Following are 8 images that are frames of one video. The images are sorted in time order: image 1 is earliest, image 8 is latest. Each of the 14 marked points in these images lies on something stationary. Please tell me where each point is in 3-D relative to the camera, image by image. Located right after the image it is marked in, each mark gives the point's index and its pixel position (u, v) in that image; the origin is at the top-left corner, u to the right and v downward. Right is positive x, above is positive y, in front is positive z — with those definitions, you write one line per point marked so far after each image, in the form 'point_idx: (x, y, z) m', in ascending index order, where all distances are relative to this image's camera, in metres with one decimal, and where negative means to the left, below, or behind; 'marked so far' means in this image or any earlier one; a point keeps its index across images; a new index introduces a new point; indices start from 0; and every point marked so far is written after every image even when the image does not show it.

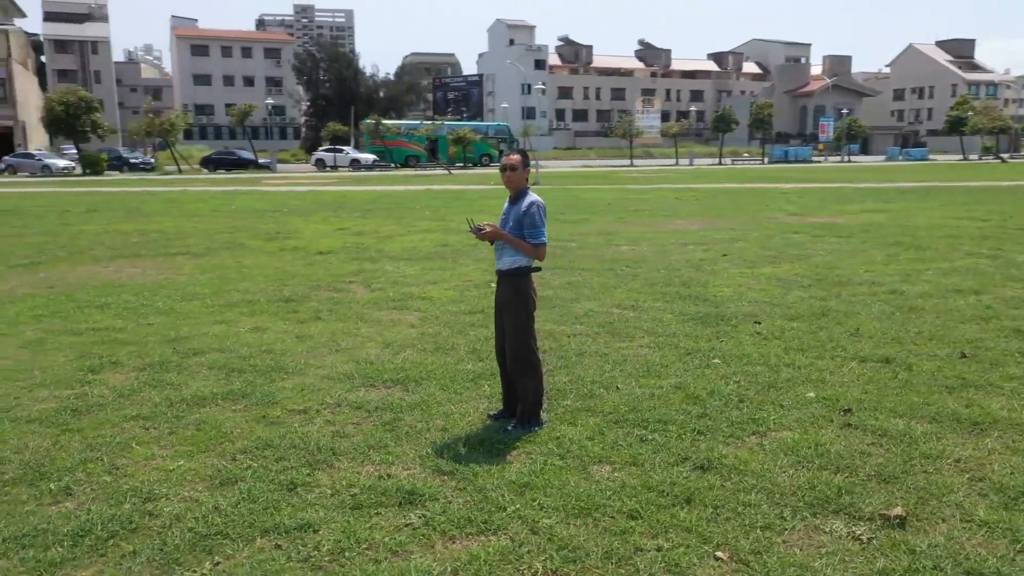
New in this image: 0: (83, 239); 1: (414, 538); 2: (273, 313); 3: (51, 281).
0: (-7.5, +0.9, +14.2) m
1: (-0.4, -1.0, +3.3) m
2: (-2.4, -0.2, +7.9) m
3: (-5.5, +0.1, +9.7) m
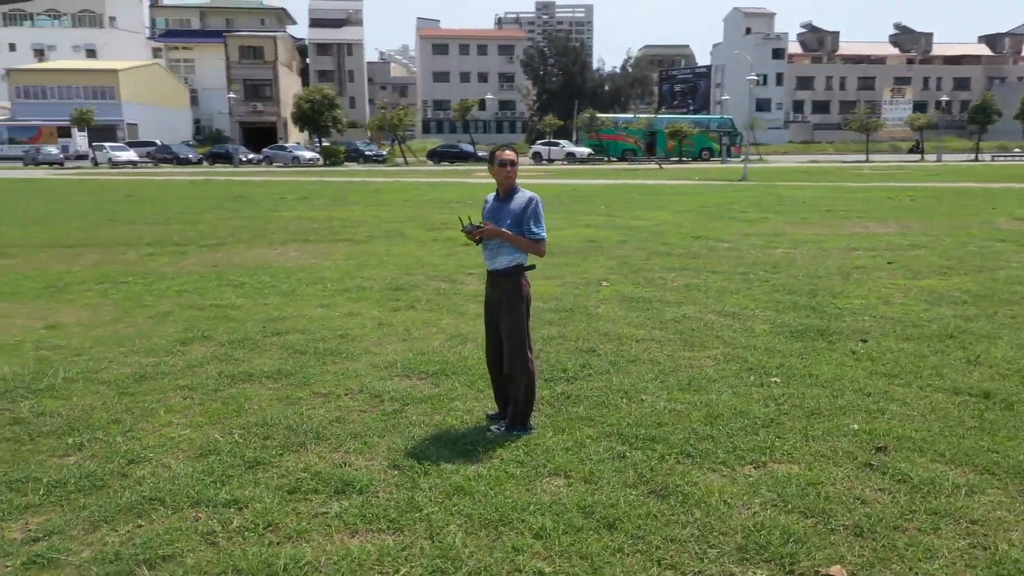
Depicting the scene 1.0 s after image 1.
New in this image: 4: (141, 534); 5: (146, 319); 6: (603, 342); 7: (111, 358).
0: (-4.5, +1.3, +15.8) m
1: (-0.8, -1.0, +3.4) m
2: (-1.4, -0.1, +8.3) m
3: (-3.9, +0.4, +10.9) m
4: (-1.5, -1.0, +3.4) m
5: (-3.4, -0.3, +7.6) m
6: (+0.7, -0.4, +6.5) m
7: (-3.0, -0.5, +6.1) m
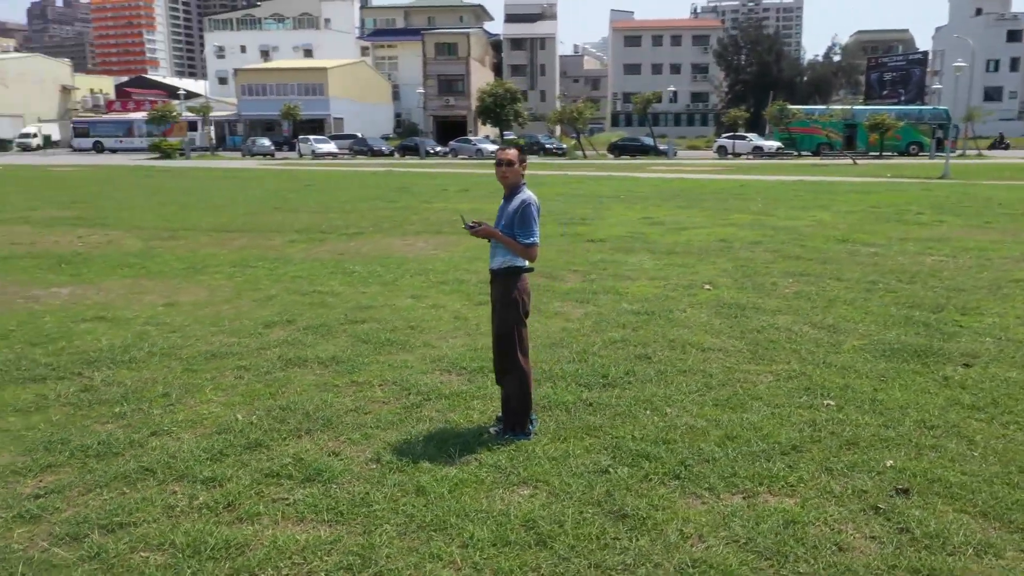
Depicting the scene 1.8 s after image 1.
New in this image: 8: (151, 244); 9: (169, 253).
0: (-1.8, +1.5, +16.4) m
1: (-1.1, -1.0, +3.6) m
2: (-0.5, 0.0, +8.5) m
3: (-2.3, +0.5, +11.6) m
4: (-1.8, -1.0, +3.7) m
5: (-2.6, -0.1, +8.2) m
6: (+1.2, -0.5, +6.2) m
7: (-2.6, -0.4, +6.7) m
8: (-5.4, +0.7, +12.3) m
9: (-4.8, +0.5, +11.3) m
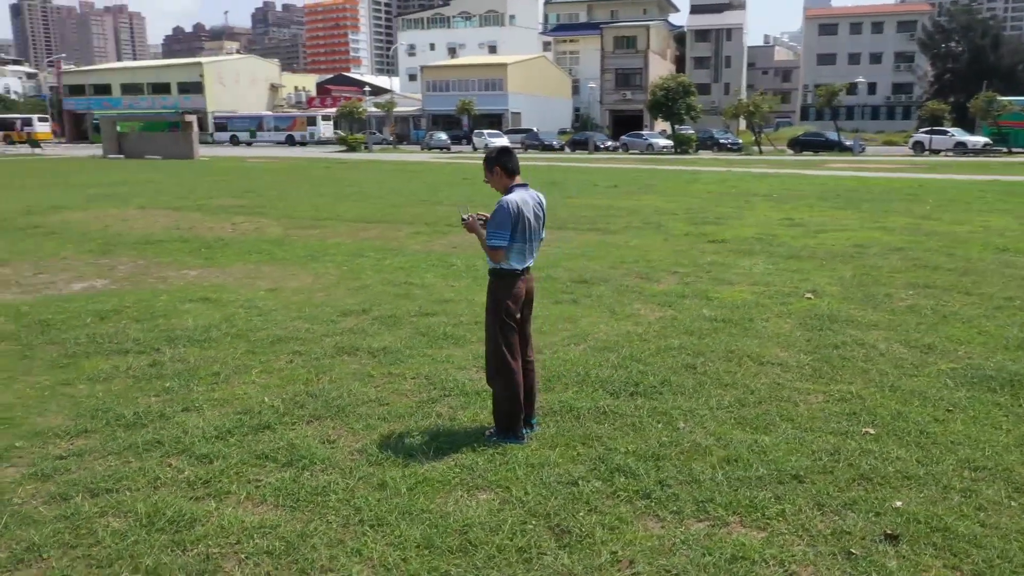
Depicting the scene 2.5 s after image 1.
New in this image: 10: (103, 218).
0: (+0.9, +1.6, +16.4) m
1: (-1.3, -0.9, +3.8) m
2: (+0.4, 0.0, +8.4) m
3: (-0.7, +0.7, +11.8) m
4: (-1.9, -0.9, +4.0) m
5: (-1.8, 0.0, +8.6) m
6: (+1.5, -0.5, +5.9) m
7: (-2.1, -0.3, +7.1) m
8: (-3.6, +0.9, +13.2) m
9: (-3.1, +0.7, +12.1) m
10: (-7.6, +1.3, +15.2) m
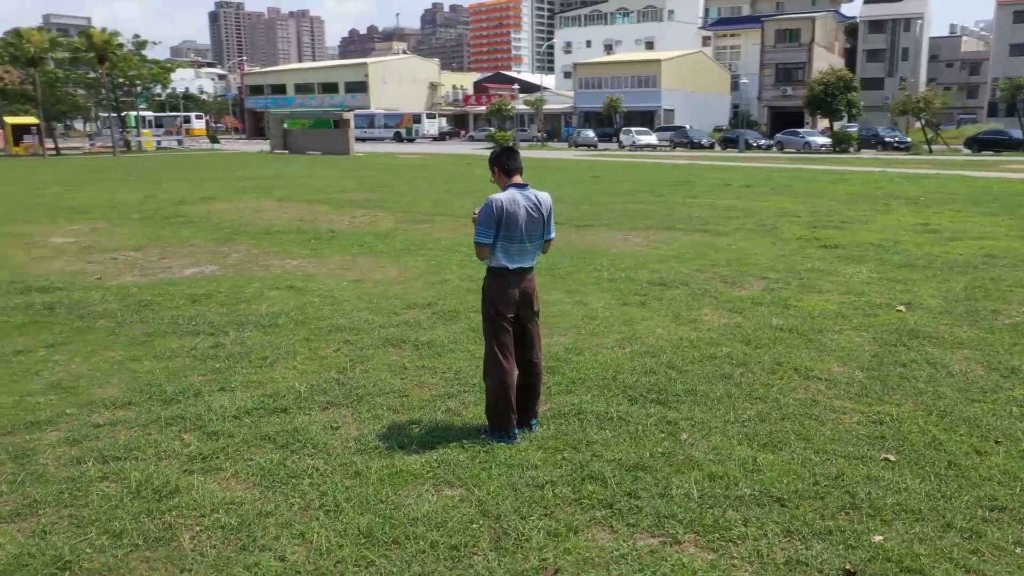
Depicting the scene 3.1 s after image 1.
0: (+3.2, +1.5, +16.0) m
1: (-1.4, -0.9, +4.0) m
2: (+1.1, 0.0, +8.3) m
3: (+0.7, +0.7, +11.8) m
4: (-2.0, -0.8, +4.4) m
5: (-1.0, +0.1, +8.8) m
6: (+1.7, -0.6, +5.5) m
7: (-1.5, -0.2, +7.5) m
8: (-1.8, +1.0, +13.7) m
9: (-1.6, +0.8, +12.6) m
10: (-5.4, +1.6, +16.4) m
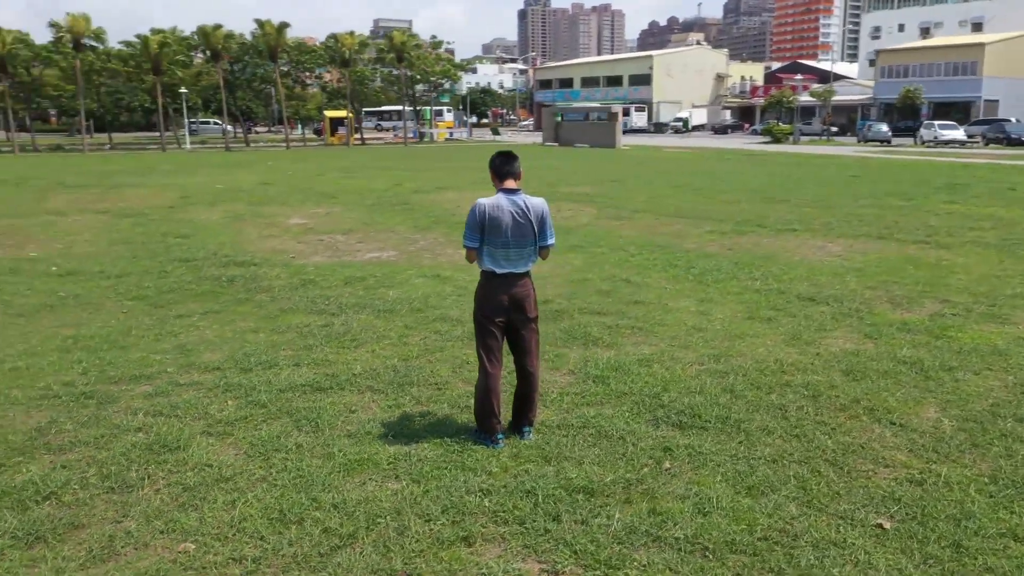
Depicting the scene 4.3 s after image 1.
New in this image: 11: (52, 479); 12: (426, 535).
0: (+7.0, +1.3, +14.3) m
1: (-1.5, -0.8, +4.5) m
2: (+2.3, -0.2, +7.7) m
3: (+3.2, +0.6, +11.1) m
4: (-2.0, -0.7, +5.1) m
5: (+0.6, +0.1, +8.9) m
6: (+1.9, -0.7, +4.9) m
7: (-0.5, -0.1, +7.8) m
8: (+1.4, +1.1, +13.7) m
9: (+1.2, +0.9, +12.6) m
10: (-1.0, +1.9, +17.4) m
11: (-2.2, -0.9, +3.9) m
12: (-0.4, -1.0, +3.4) m
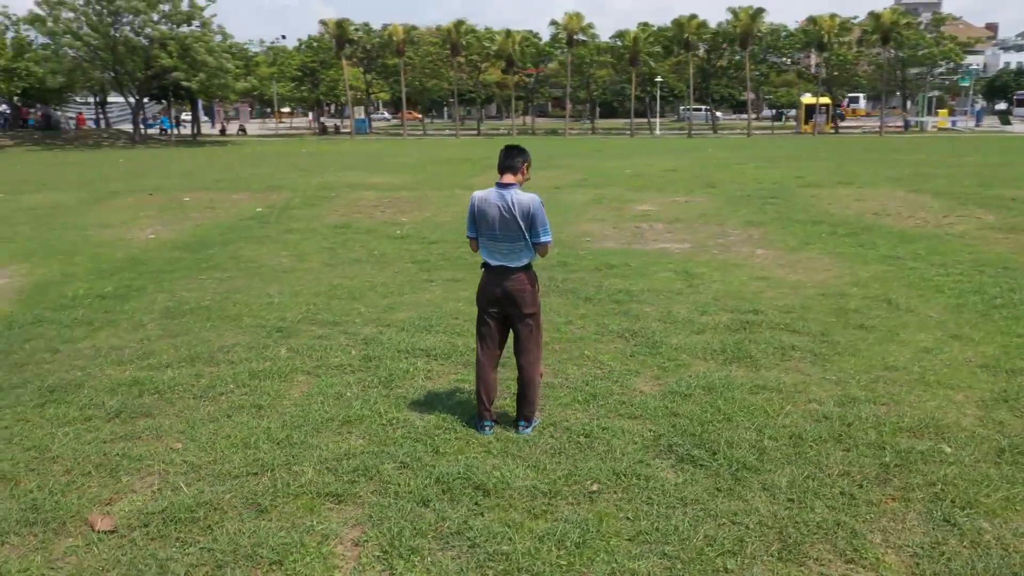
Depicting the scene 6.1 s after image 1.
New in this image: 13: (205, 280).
0: (+11.3, +0.2, +8.8) m
1: (-1.3, -0.6, +5.4) m
2: (+3.7, -0.5, +5.9) m
3: (+6.4, +0.1, +8.3) m
4: (-1.3, -0.4, +6.1) m
5: (+2.9, 0.0, +7.9) m
6: (+1.8, -0.9, +3.8) m
7: (+1.5, -0.1, +7.5) m
8: (+6.4, +0.8, +11.4) m
9: (+5.6, +0.6, +10.6) m
10: (+6.5, +1.8, +15.8) m
11: (-2.2, -0.6, +5.3) m
12: (-0.9, -0.9, +3.9) m
13: (-3.2, +0.1, +8.5) m
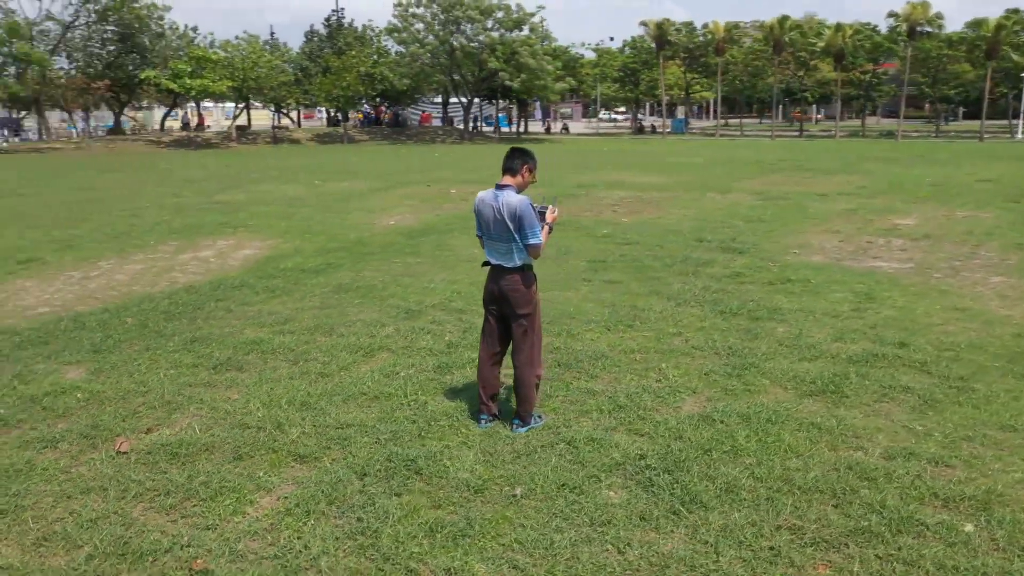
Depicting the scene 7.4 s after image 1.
0: (+12.1, -0.8, +4.2) m
1: (-0.9, -0.5, +5.9) m
2: (+3.9, -0.8, +4.5) m
3: (+7.4, -0.5, +5.6) m
4: (-0.6, -0.3, +6.6) m
5: (+4.0, -0.4, +6.6) m
6: (+1.4, -1.1, +3.3) m
7: (+2.5, -0.3, +6.8) m
8: (+8.7, +0.1, +8.5) m
9: (+7.6, 0.0, +8.0) m
10: (+10.5, +1.0, +12.5) m
11: (-1.7, -0.4, +6.2) m
12: (-1.2, -0.8, +4.4) m
13: (-1.4, +0.3, +9.5) m
